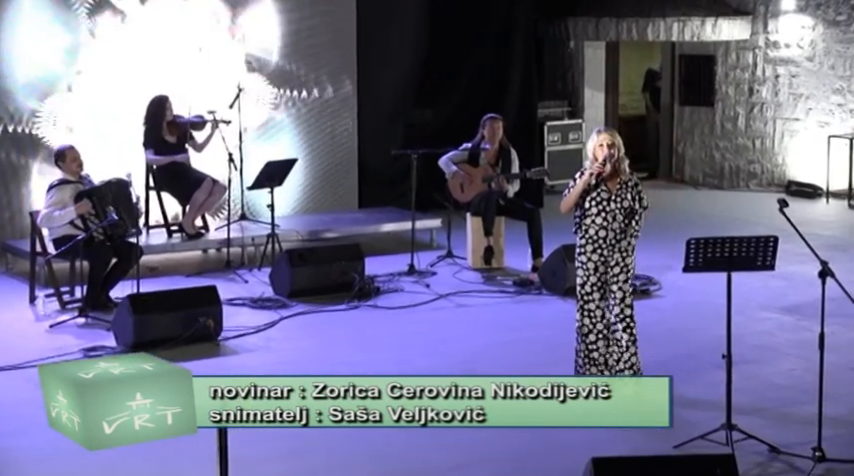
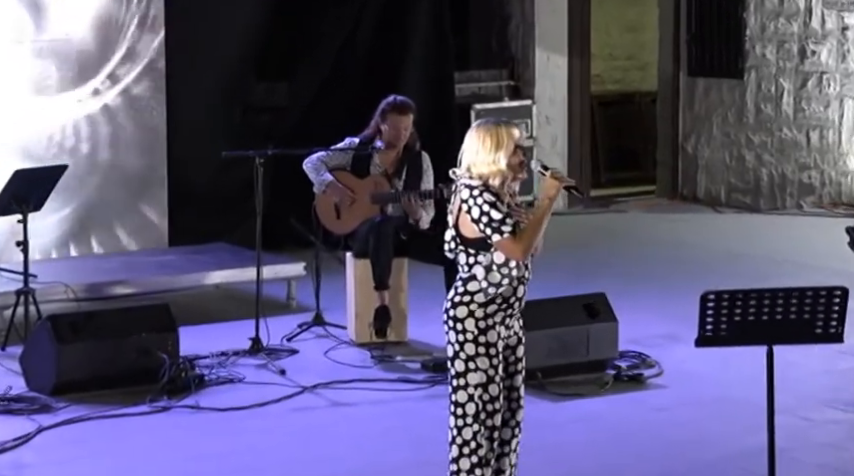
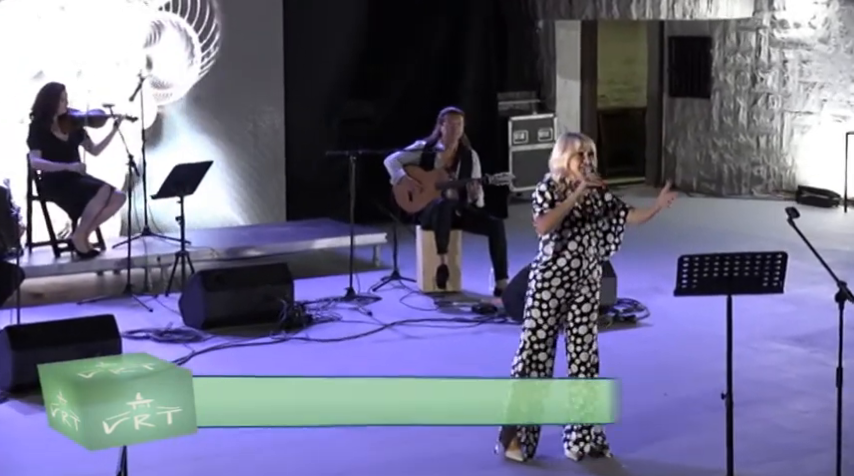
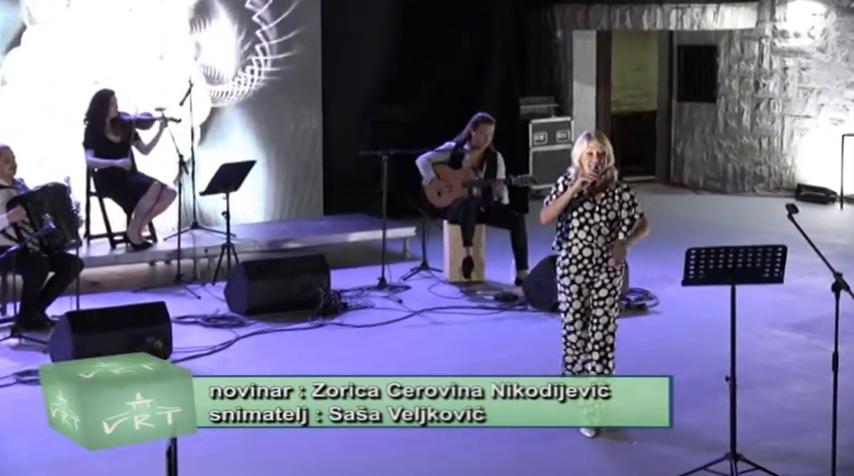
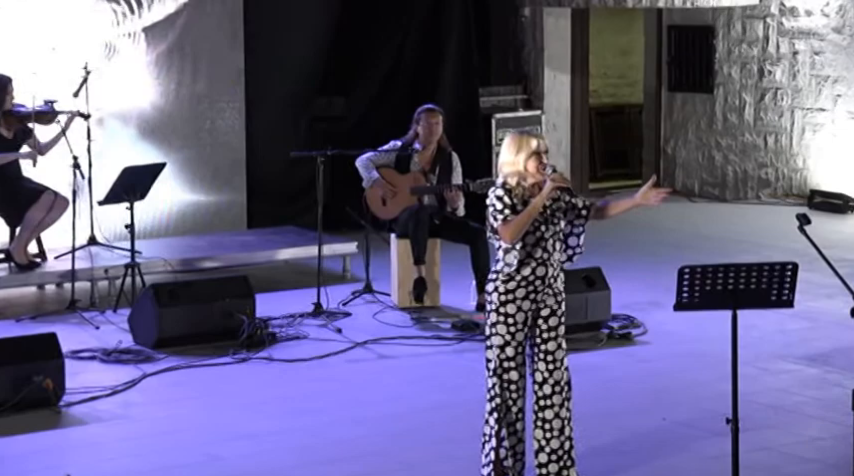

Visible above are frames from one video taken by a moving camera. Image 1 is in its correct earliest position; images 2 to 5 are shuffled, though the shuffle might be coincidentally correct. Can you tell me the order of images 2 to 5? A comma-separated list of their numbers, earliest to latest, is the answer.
4, 3, 5, 2
